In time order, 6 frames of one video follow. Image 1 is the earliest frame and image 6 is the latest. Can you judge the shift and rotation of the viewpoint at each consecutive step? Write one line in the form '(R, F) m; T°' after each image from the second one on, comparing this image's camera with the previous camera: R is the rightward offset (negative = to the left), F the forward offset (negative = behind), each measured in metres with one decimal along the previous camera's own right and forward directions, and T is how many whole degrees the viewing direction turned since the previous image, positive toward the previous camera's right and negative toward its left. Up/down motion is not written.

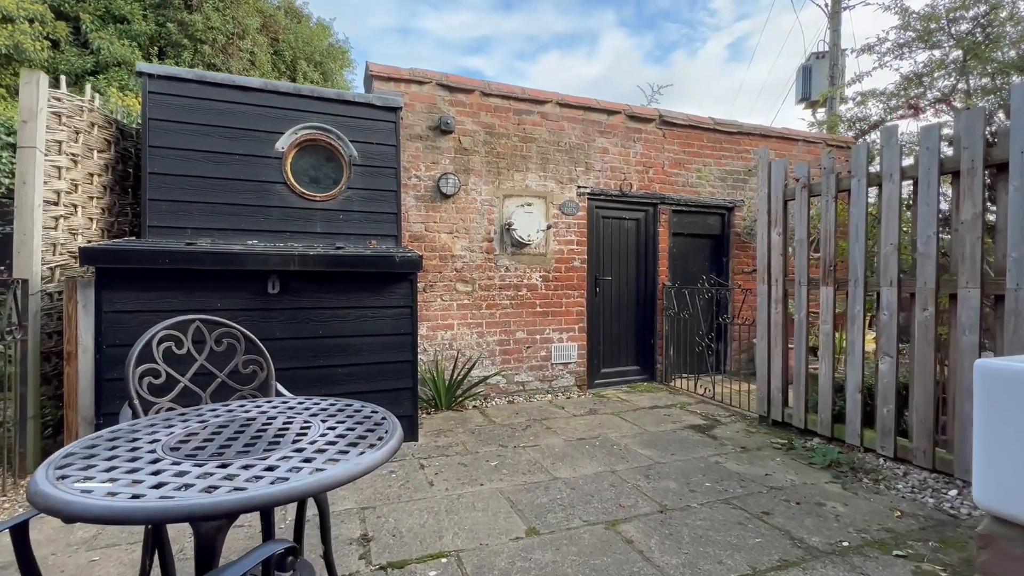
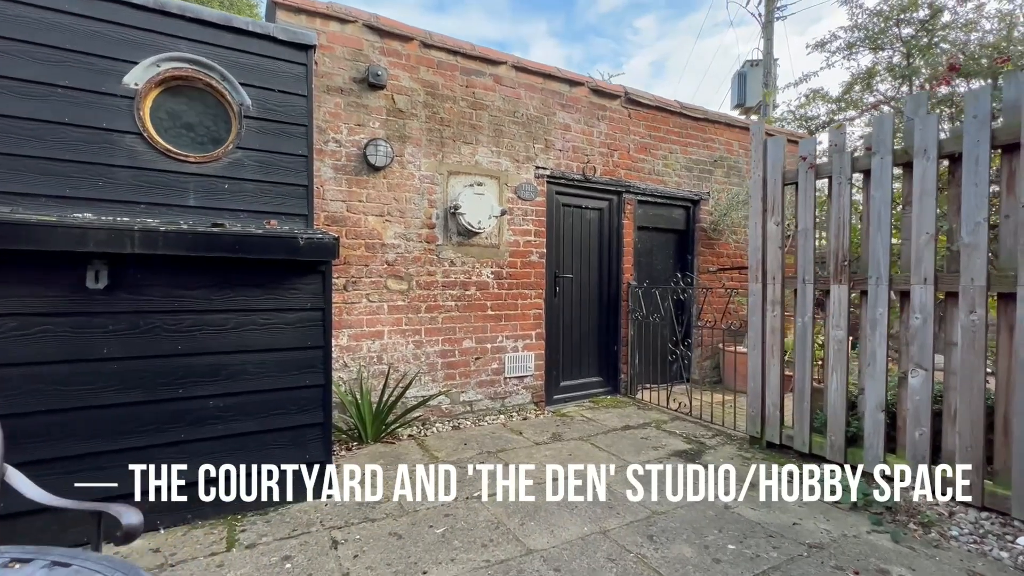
(-0.1, +0.8) m; +8°
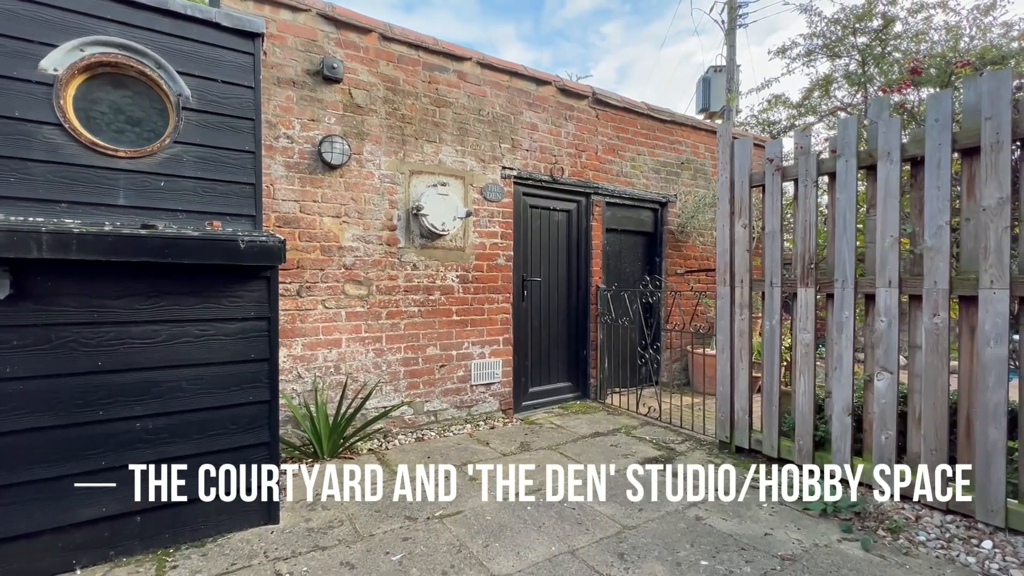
(0.0, +0.1) m; +4°
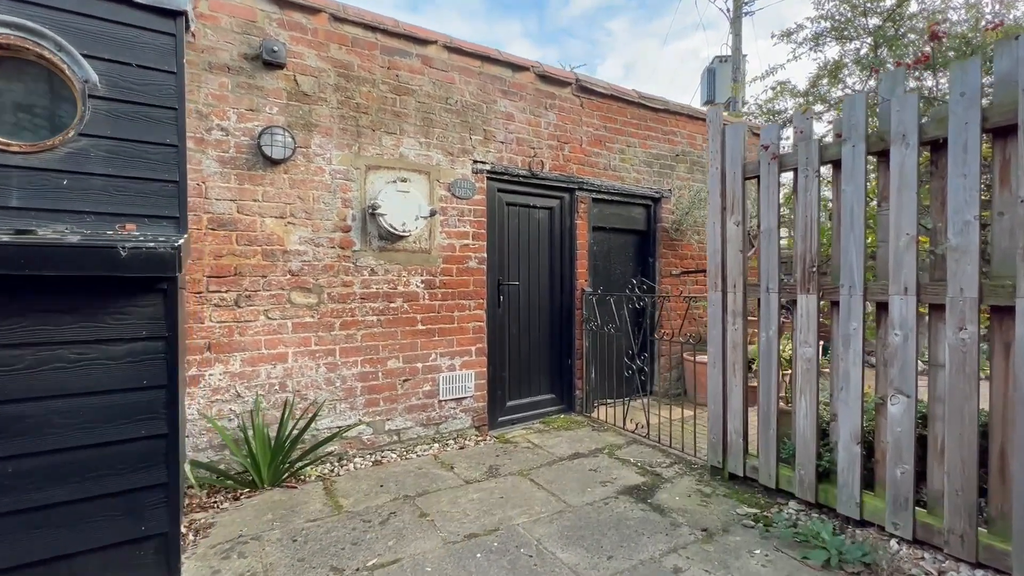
(+0.3, +0.3) m; -1°
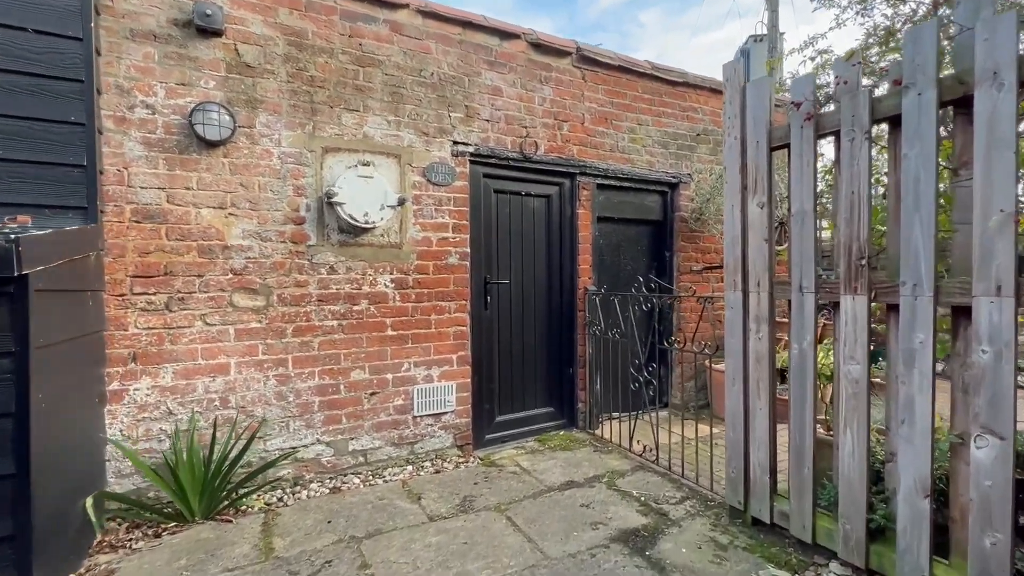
(+0.3, +0.5) m; -4°
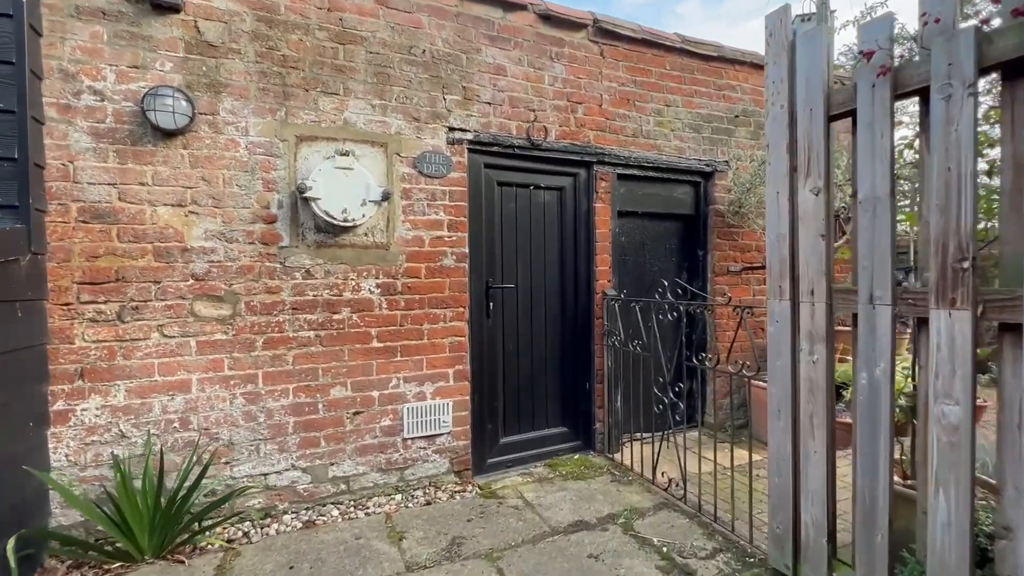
(+0.2, +0.4) m; -4°
